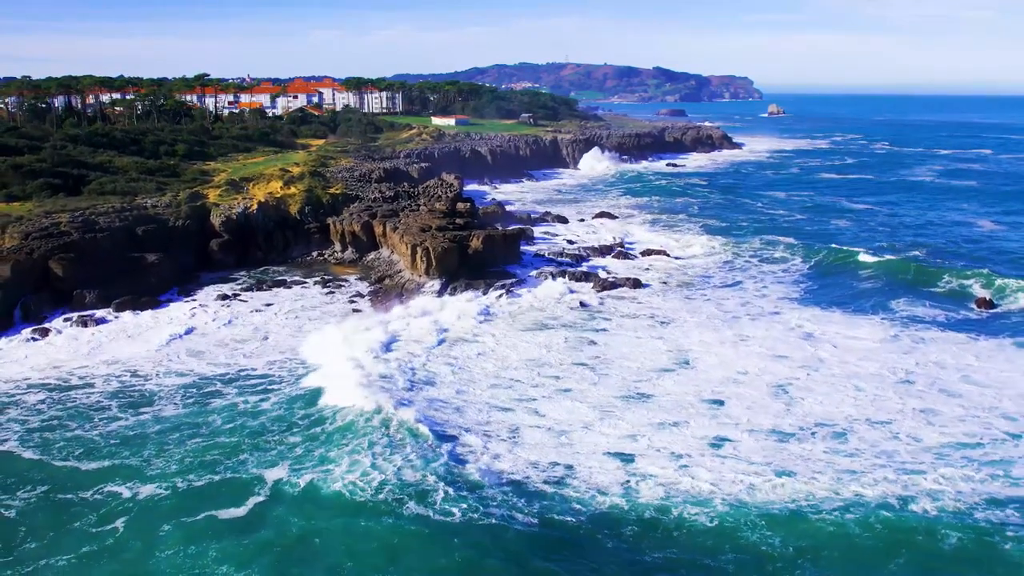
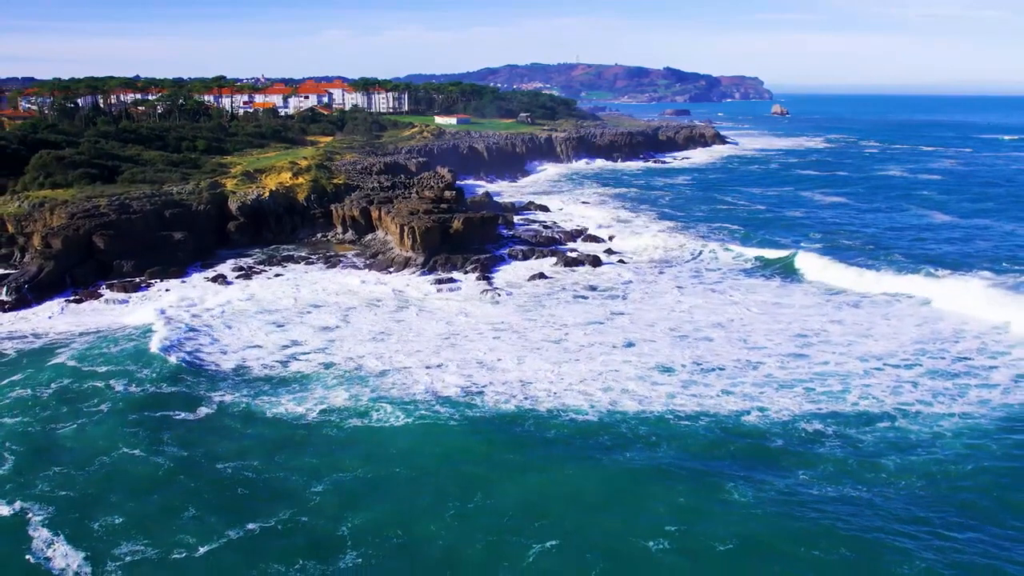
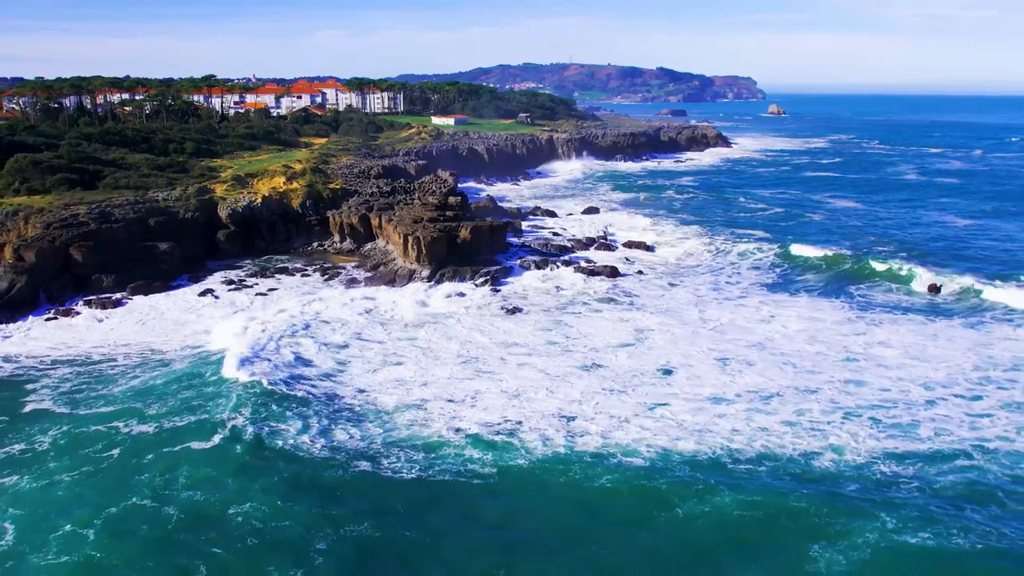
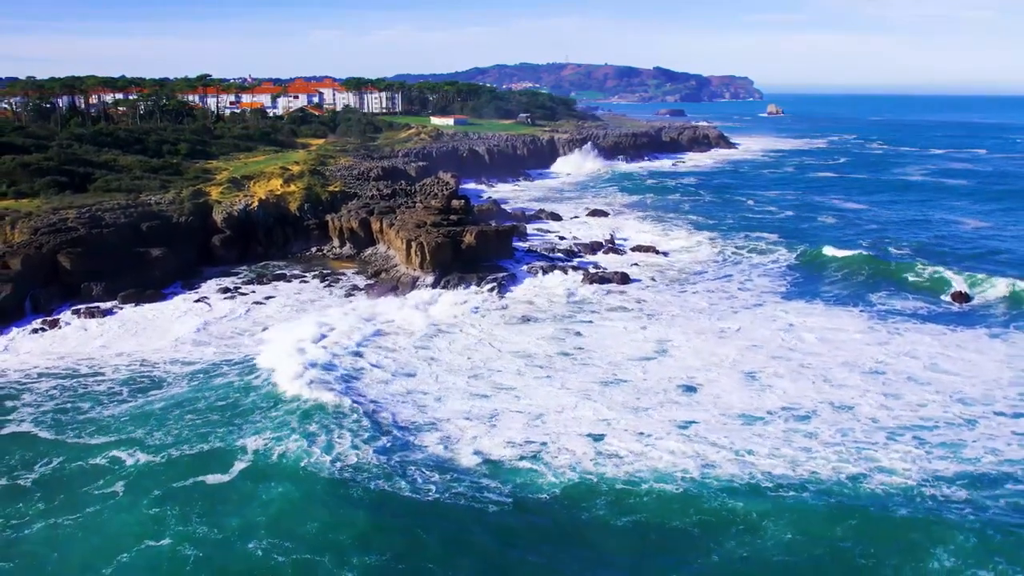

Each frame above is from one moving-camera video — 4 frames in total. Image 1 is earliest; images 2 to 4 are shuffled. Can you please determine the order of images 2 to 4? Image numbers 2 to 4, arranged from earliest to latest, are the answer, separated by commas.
4, 3, 2
